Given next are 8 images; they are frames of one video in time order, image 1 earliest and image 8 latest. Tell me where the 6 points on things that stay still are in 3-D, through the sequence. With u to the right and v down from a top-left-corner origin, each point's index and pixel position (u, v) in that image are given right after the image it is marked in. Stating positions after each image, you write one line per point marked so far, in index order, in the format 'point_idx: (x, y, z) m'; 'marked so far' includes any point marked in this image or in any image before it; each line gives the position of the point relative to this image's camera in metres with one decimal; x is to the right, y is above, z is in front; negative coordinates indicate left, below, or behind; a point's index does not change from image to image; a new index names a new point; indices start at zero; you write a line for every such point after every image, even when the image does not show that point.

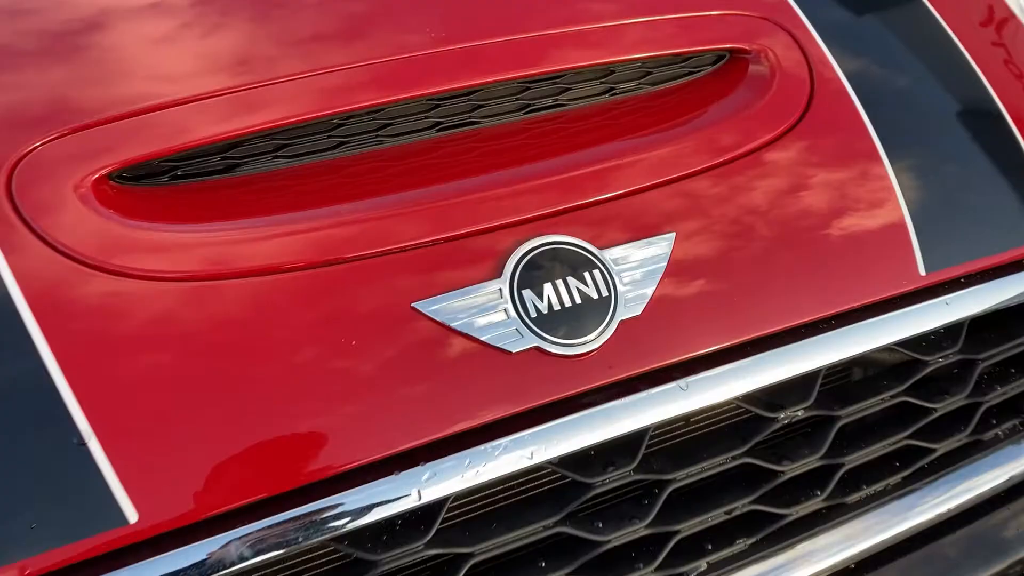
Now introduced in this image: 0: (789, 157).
0: (+0.2, +0.1, +0.5) m
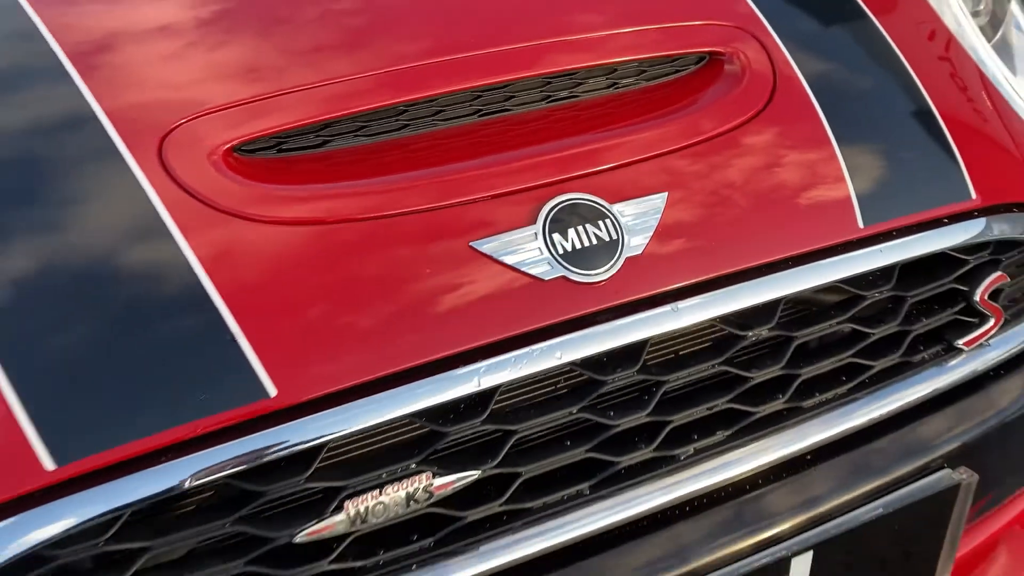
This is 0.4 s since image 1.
0: (+0.2, +0.1, +0.7) m
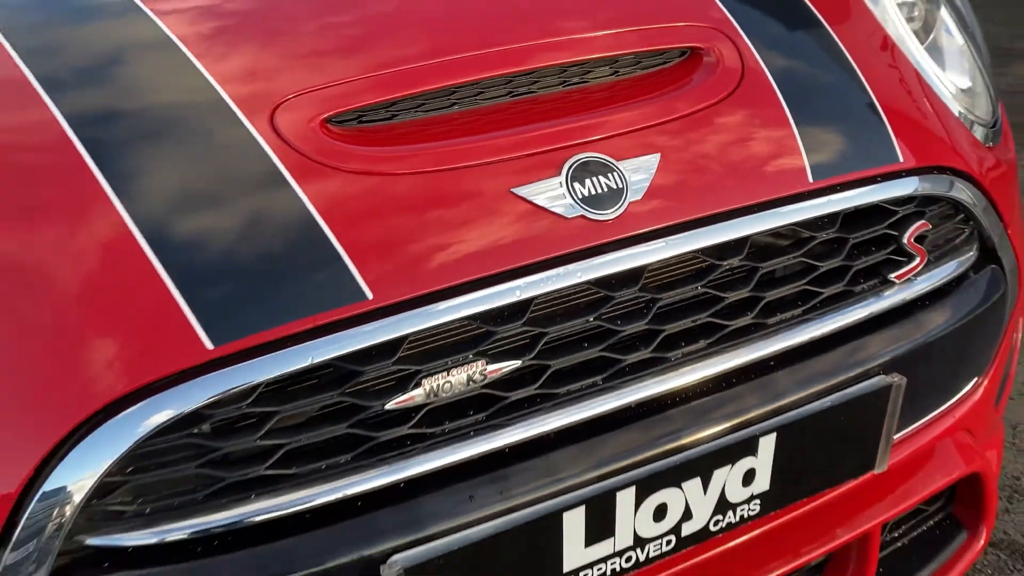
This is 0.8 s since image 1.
0: (+0.2, +0.2, +0.9) m
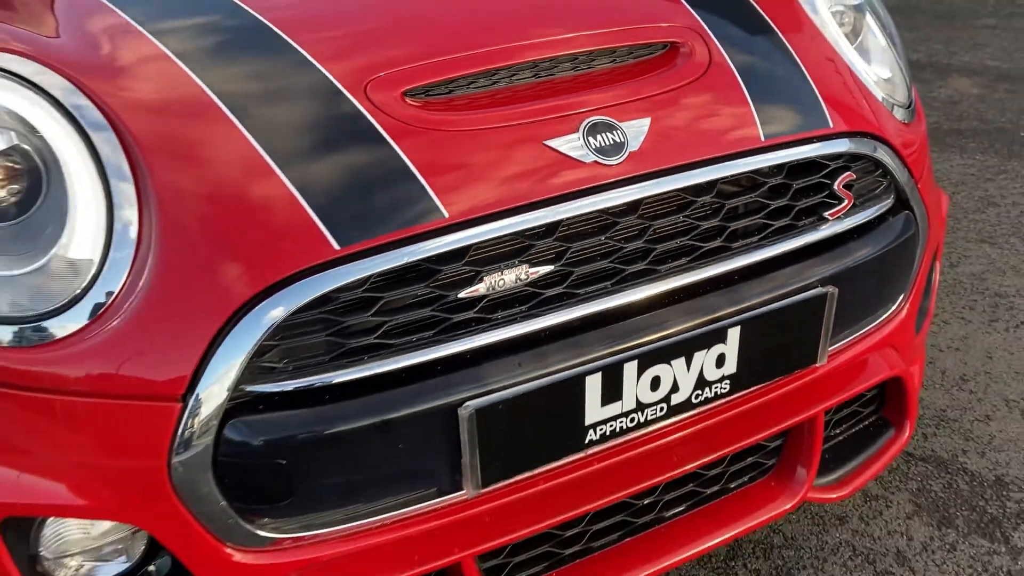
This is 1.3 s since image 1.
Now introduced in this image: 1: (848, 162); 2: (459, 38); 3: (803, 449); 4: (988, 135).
0: (+0.2, +0.2, +1.1) m
1: (+0.4, +0.2, +1.2) m
2: (-0.1, +0.3, +1.1) m
3: (+0.4, -0.2, +1.2) m
4: (+1.6, +0.5, +3.2) m
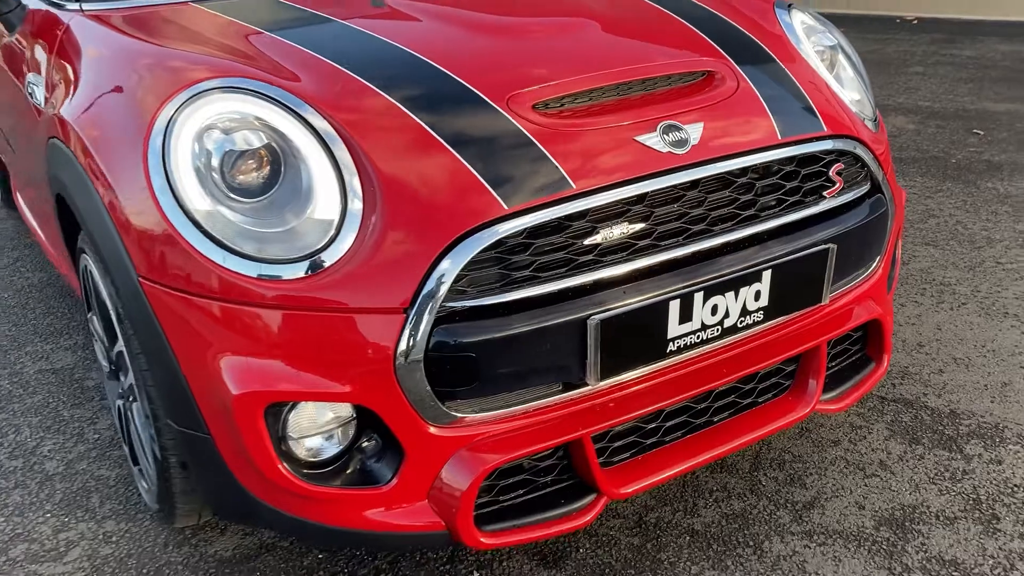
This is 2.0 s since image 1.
0: (+0.4, +0.3, +1.6) m
1: (+0.6, +0.2, +1.6) m
2: (+0.1, +0.4, +1.5) m
3: (+0.5, -0.1, +1.6) m
4: (+1.6, +0.5, +3.7) m
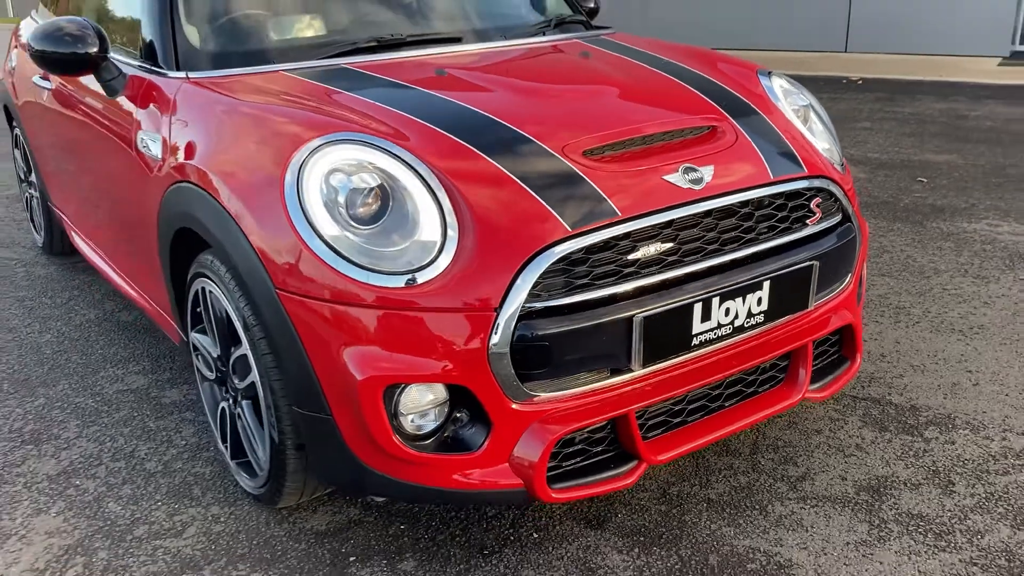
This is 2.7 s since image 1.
0: (+0.5, +0.3, +2.0) m
1: (+0.7, +0.2, +2.0) m
2: (+0.2, +0.3, +1.9) m
3: (+0.6, -0.1, +2.0) m
4: (+1.6, +0.4, +4.2) m
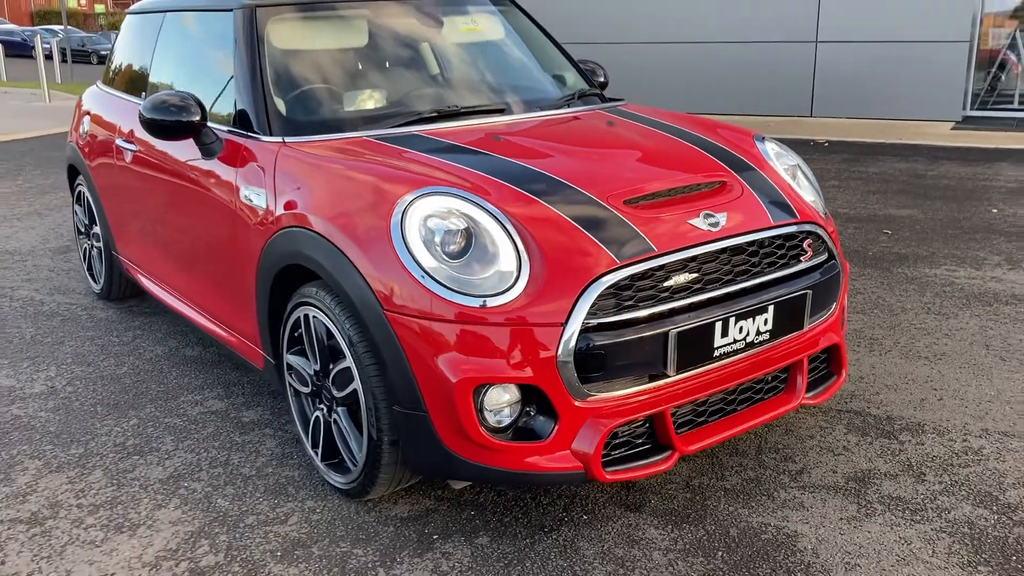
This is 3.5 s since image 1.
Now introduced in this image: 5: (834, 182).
0: (+0.6, +0.2, +2.4) m
1: (+0.8, +0.1, +2.5) m
2: (+0.3, +0.3, +2.4) m
3: (+0.7, -0.2, +2.5) m
4: (+1.7, +0.2, +4.7) m
5: (+2.2, +0.7, +6.6) m
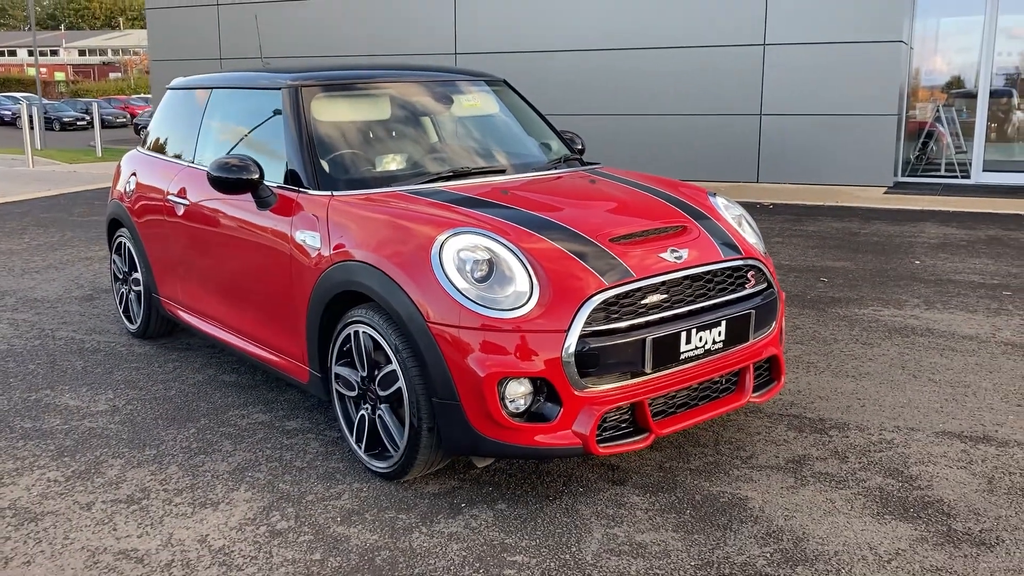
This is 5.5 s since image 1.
0: (+0.6, +0.1, +3.1) m
1: (+0.8, +0.1, +3.2) m
2: (+0.3, +0.2, +3.0) m
3: (+0.8, -0.3, +3.1) m
4: (+1.6, -0.1, +5.4) m
5: (+2.1, +0.4, +7.3) m
